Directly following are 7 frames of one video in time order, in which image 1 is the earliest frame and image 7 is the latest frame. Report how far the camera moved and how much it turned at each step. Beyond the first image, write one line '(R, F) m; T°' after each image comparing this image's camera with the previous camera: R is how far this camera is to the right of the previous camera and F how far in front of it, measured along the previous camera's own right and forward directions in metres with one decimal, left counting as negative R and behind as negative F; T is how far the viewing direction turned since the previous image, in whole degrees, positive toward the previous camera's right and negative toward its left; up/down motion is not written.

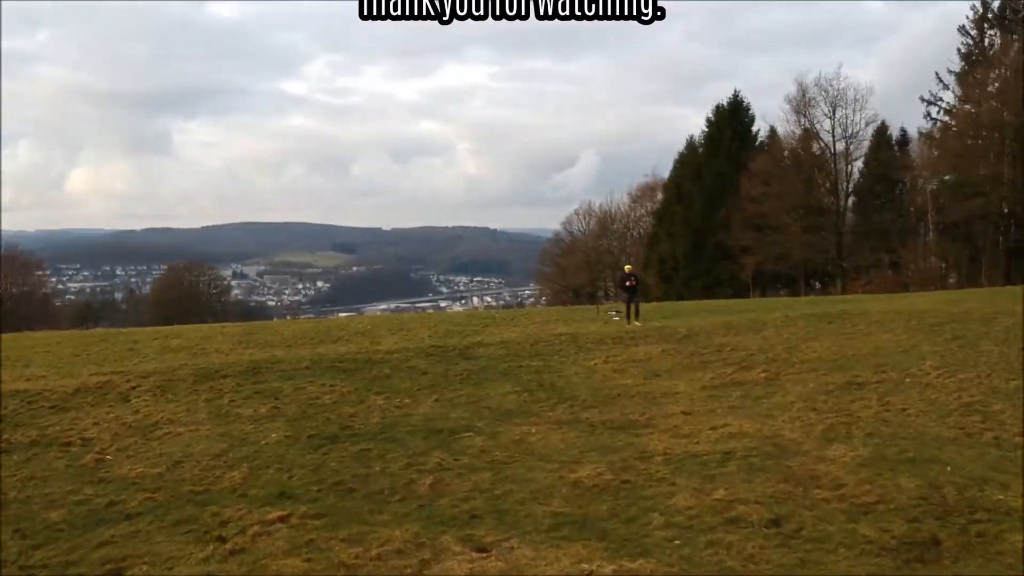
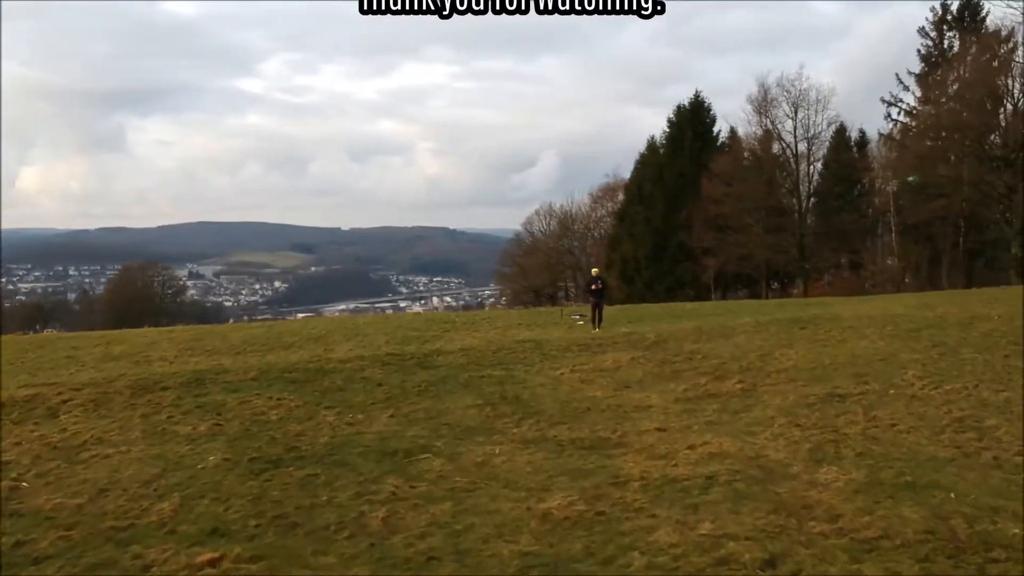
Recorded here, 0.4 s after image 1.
(0.0, +0.9) m; +3°
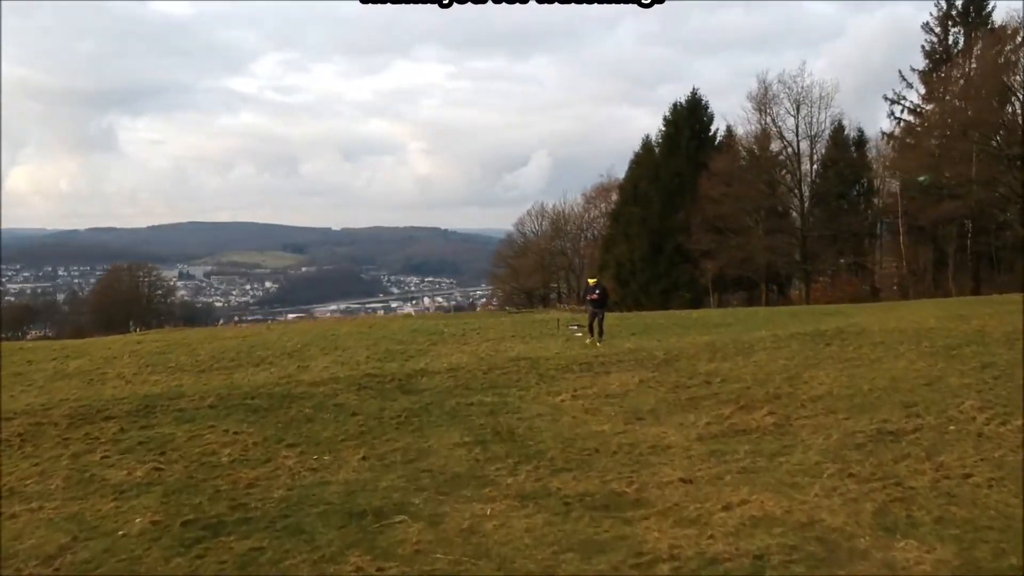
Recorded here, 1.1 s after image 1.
(0.0, +1.8) m; +1°
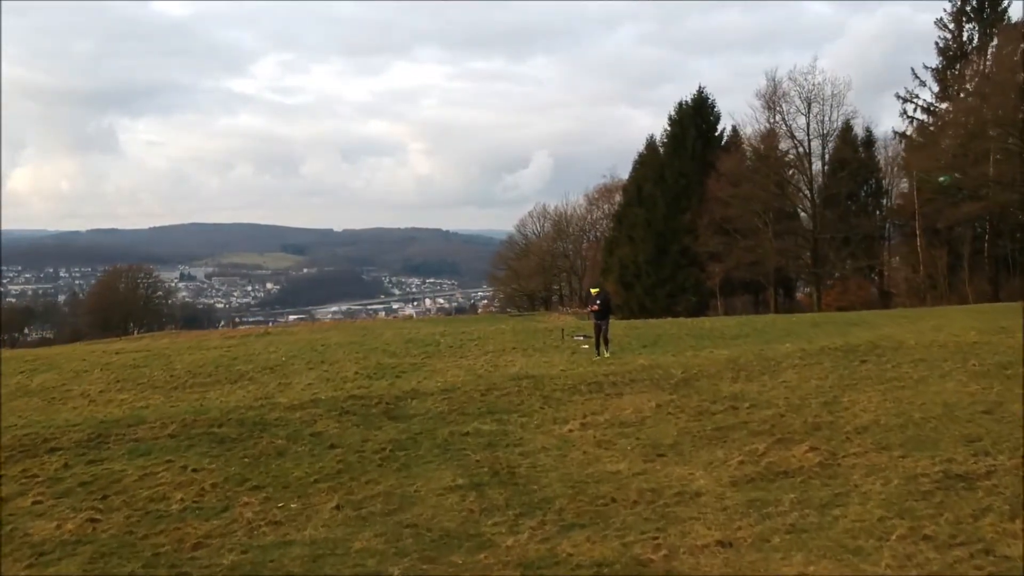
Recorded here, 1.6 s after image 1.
(0.0, +1.5) m; 0°
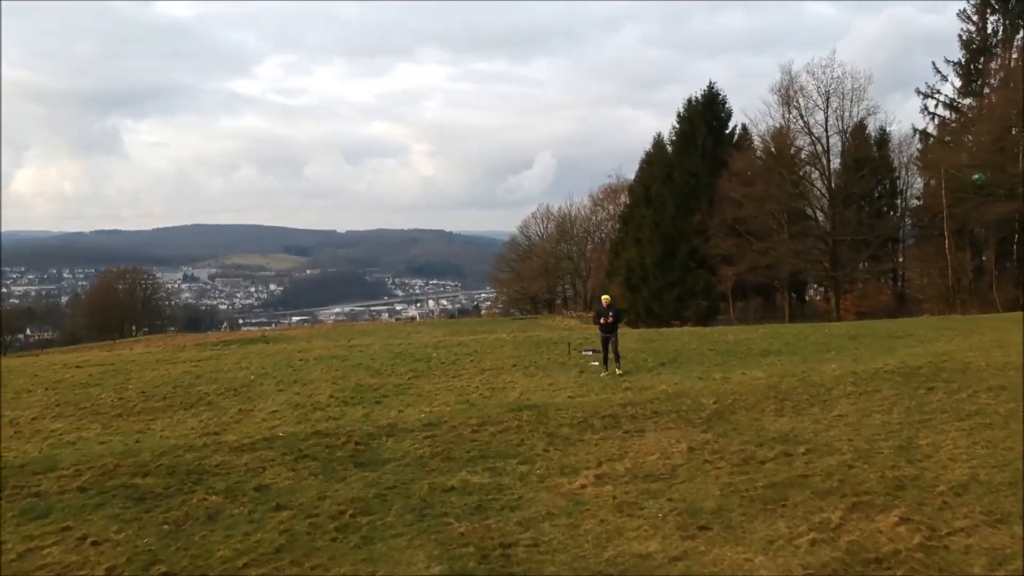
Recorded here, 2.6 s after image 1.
(+0.1, +2.3) m; 0°
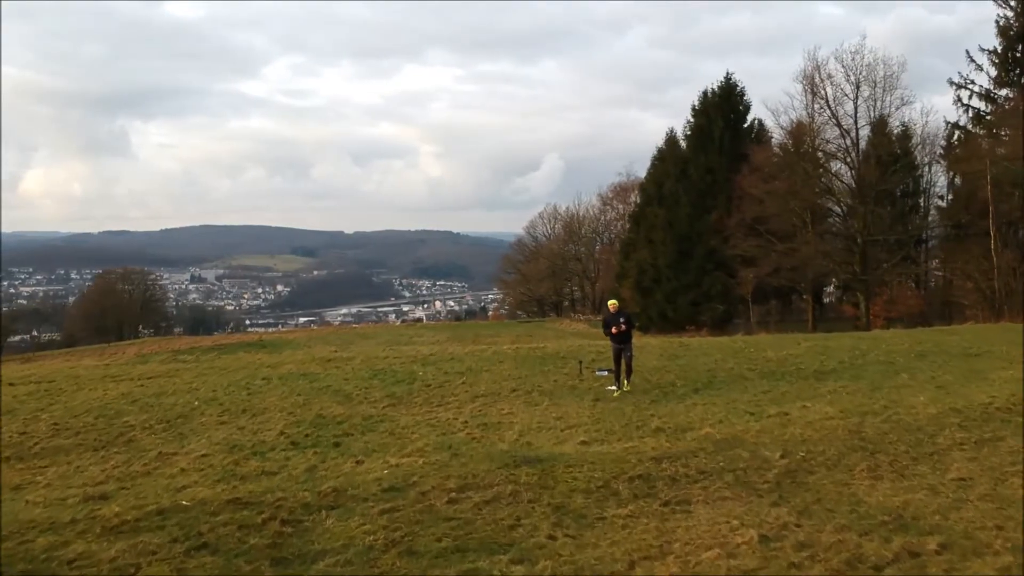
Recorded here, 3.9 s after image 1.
(+0.2, +3.1) m; -1°
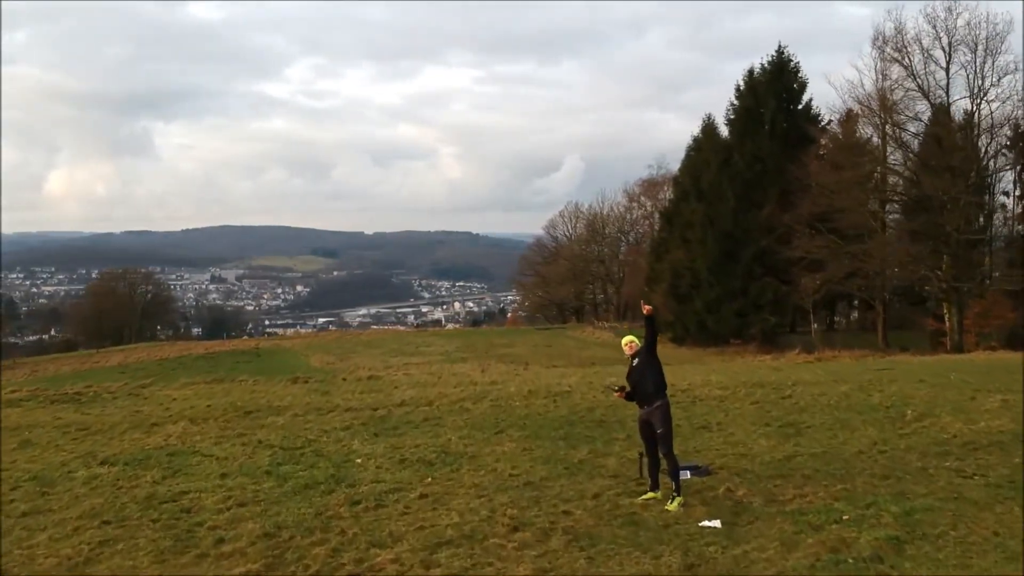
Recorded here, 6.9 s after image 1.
(+0.2, +7.1) m; -2°
